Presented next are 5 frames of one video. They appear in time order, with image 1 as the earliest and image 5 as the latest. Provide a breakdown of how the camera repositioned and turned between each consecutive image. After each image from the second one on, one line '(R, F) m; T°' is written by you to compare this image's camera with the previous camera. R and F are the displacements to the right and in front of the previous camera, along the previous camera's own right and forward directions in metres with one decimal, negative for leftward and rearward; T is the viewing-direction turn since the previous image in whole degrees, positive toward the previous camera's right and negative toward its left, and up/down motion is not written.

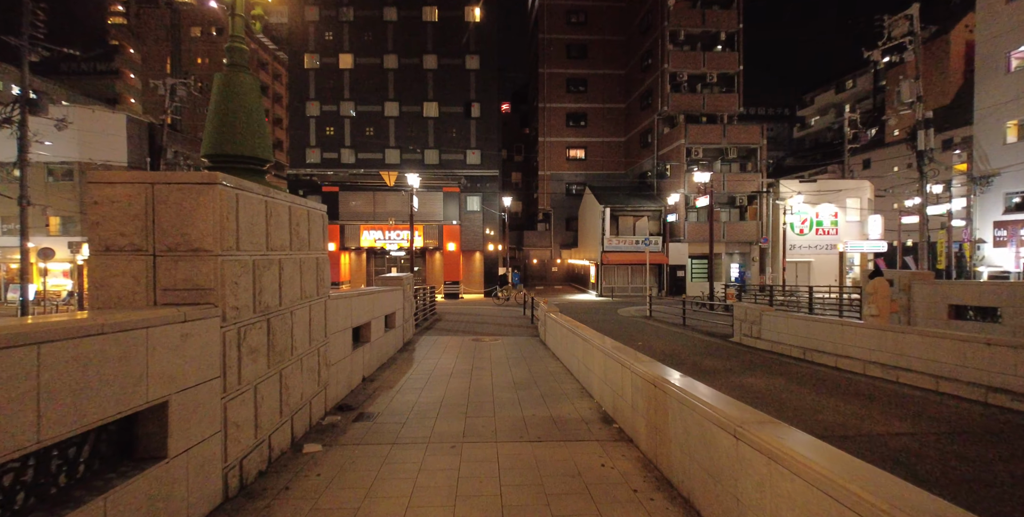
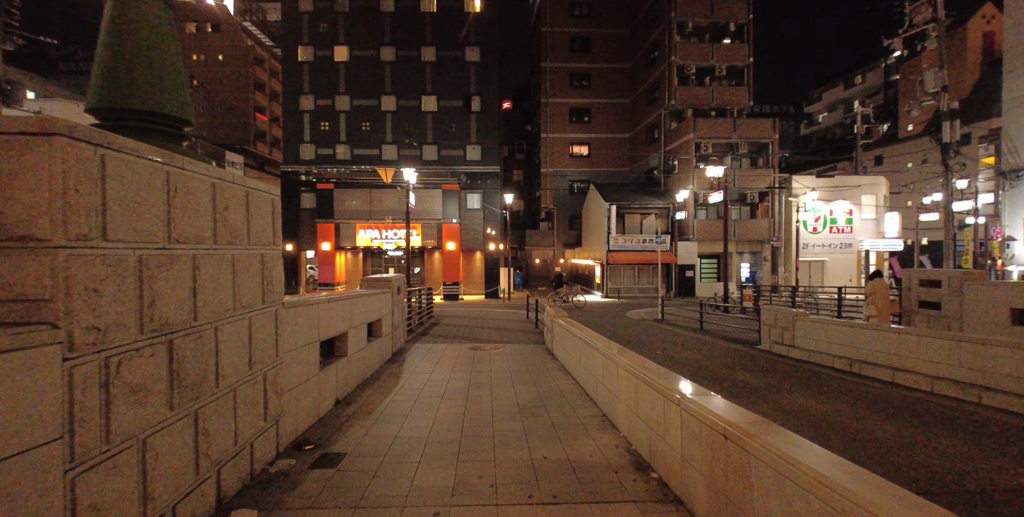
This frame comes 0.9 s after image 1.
(0.0, +1.4) m; 0°
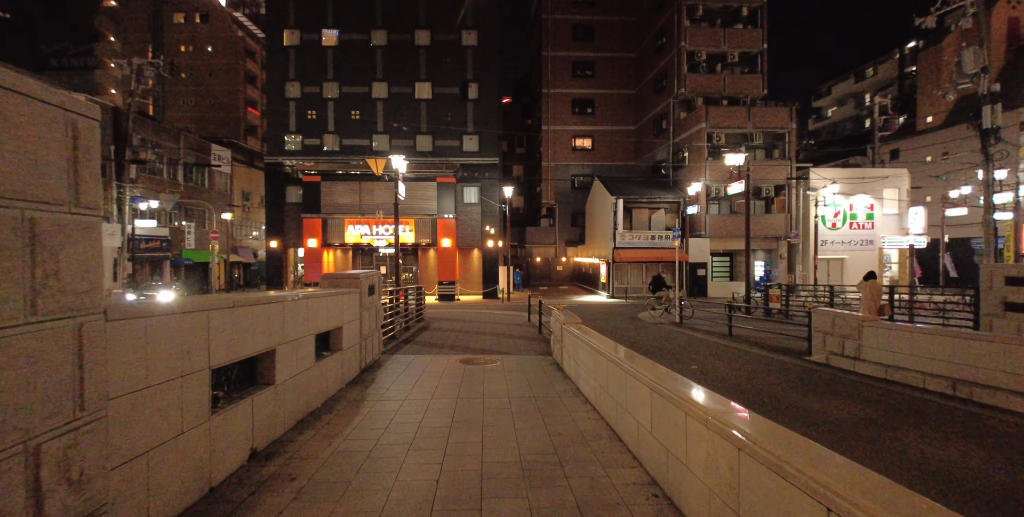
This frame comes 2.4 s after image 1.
(0.0, +2.2) m; 0°
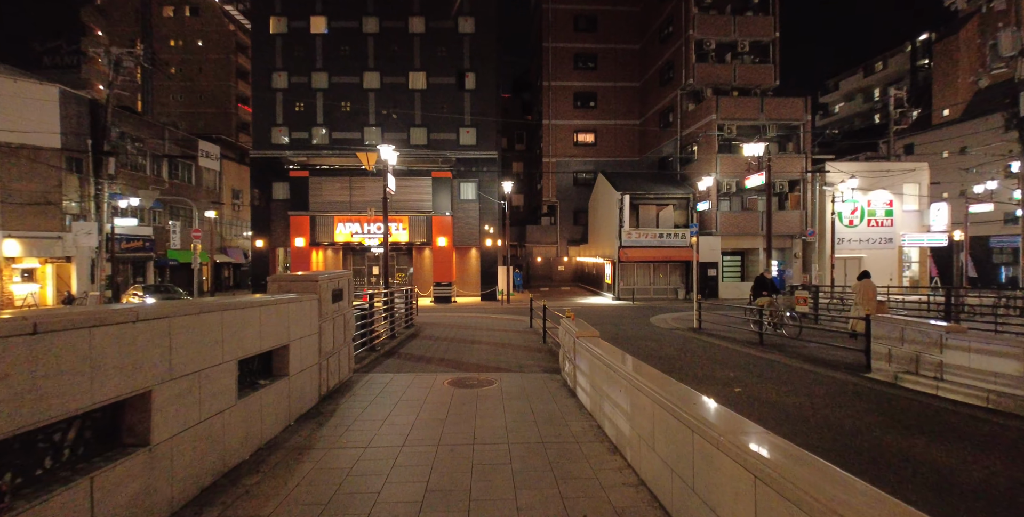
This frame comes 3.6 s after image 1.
(0.0, +1.8) m; 0°
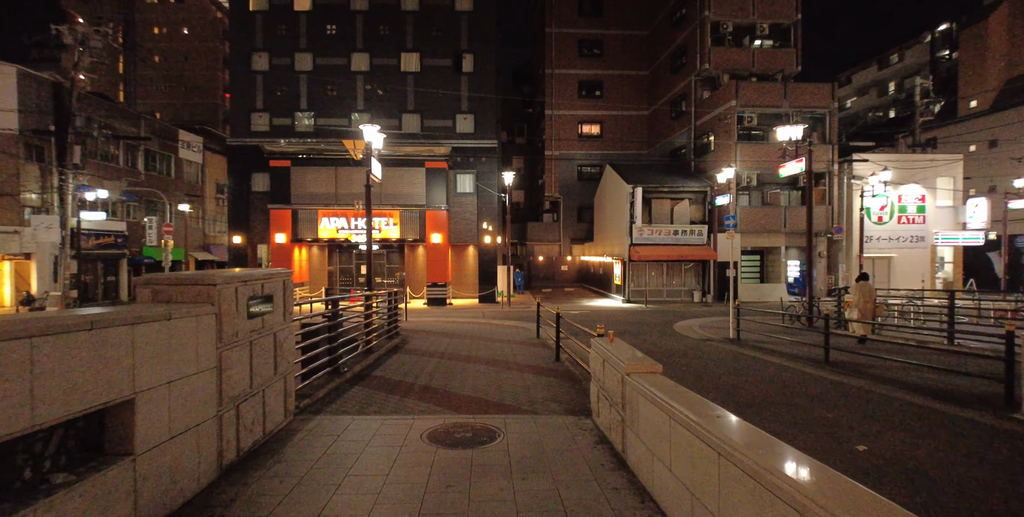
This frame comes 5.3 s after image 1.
(-0.2, +2.5) m; 0°
